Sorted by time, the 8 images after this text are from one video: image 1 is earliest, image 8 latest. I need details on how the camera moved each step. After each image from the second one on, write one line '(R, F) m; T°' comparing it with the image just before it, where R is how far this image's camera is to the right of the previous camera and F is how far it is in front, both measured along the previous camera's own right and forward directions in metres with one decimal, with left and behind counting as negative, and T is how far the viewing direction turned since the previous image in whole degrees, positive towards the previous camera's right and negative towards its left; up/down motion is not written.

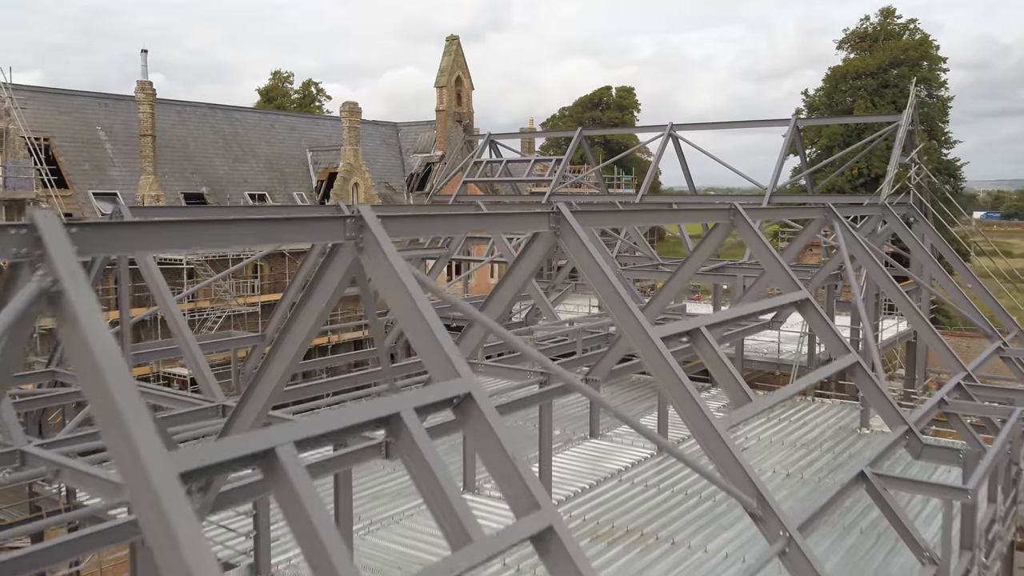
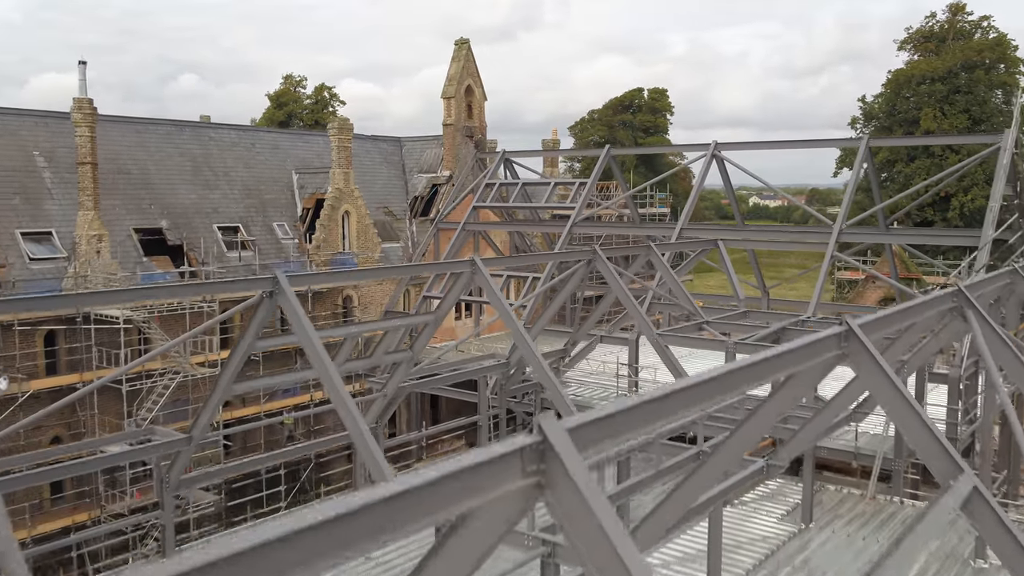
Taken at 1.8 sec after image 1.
(+0.3, +3.5) m; -2°
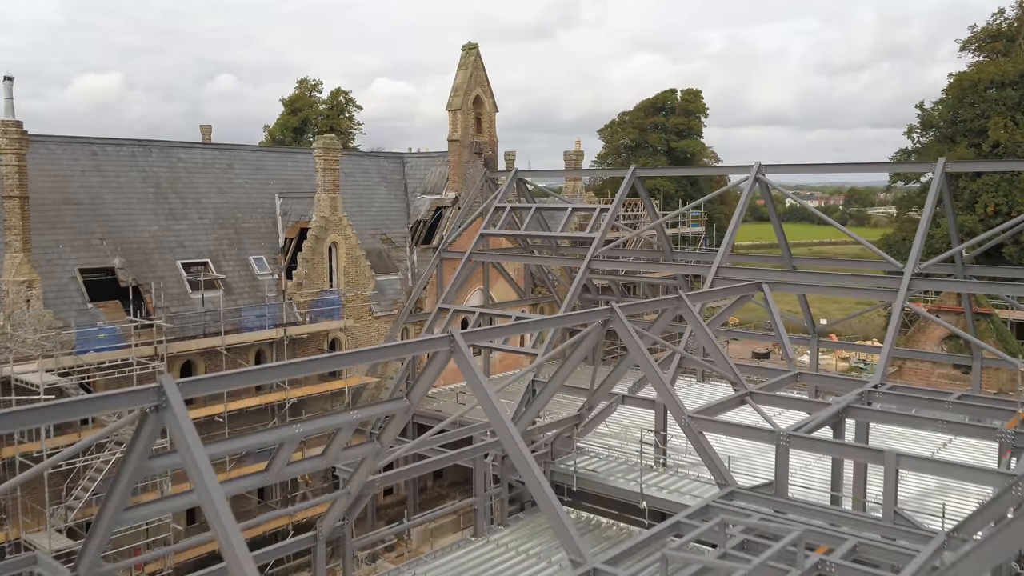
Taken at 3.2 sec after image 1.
(+0.5, +2.7) m; -2°
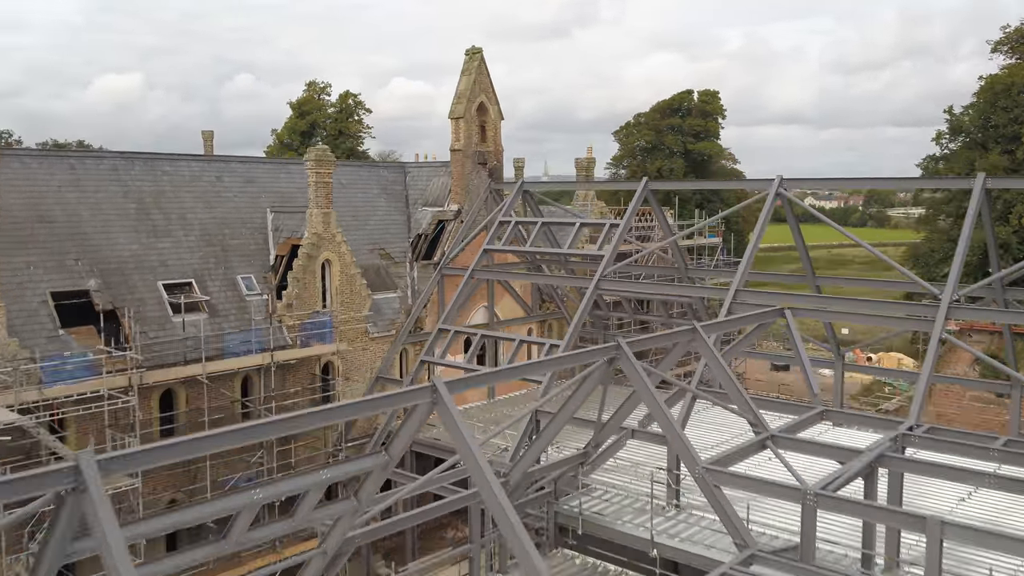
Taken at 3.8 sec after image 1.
(+0.2, +1.1) m; -1°
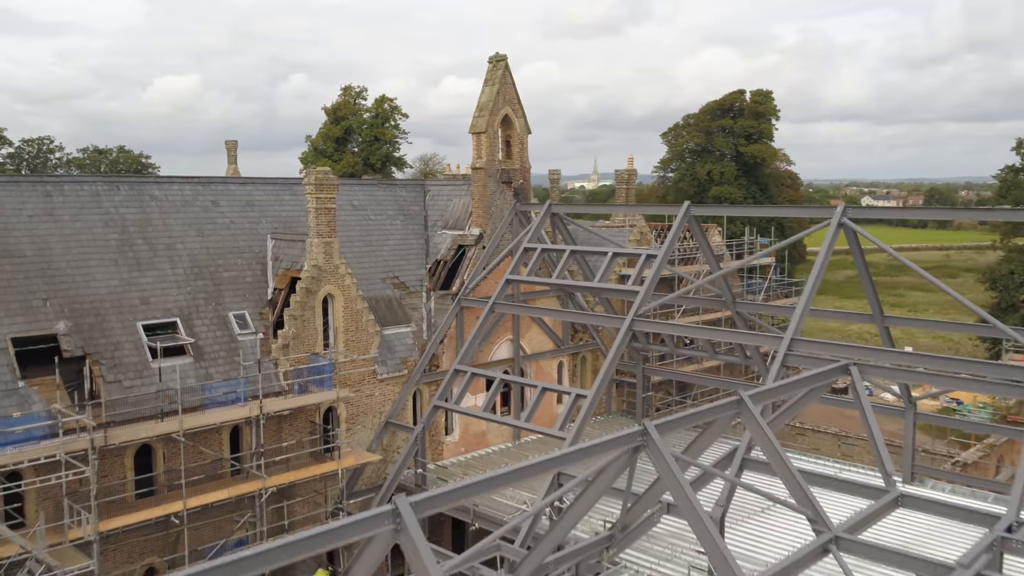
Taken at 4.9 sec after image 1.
(+0.5, +2.0) m; -3°
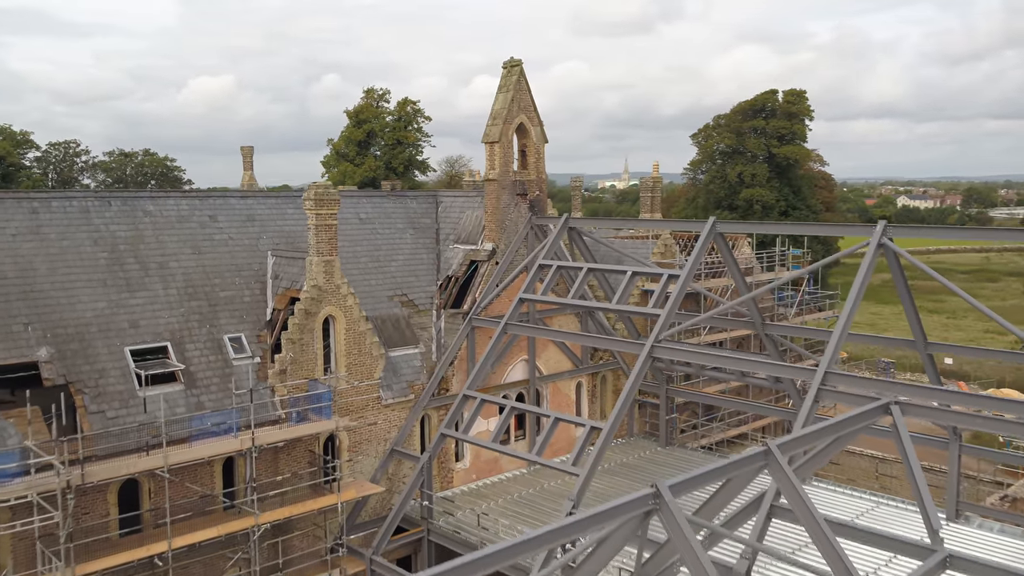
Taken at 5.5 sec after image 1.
(+0.3, +1.0) m; -2°
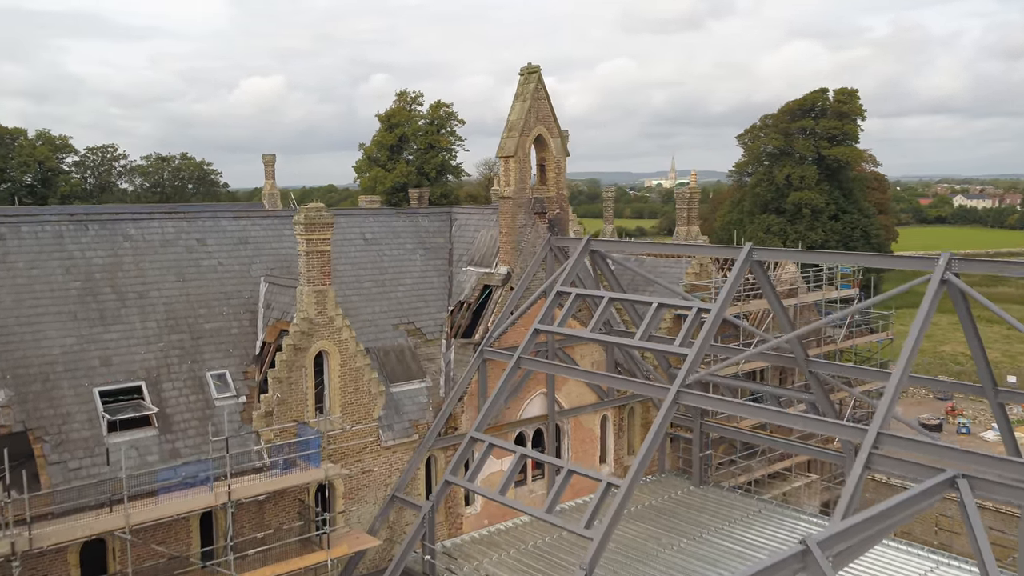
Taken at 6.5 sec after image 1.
(+0.5, +1.5) m; -3°
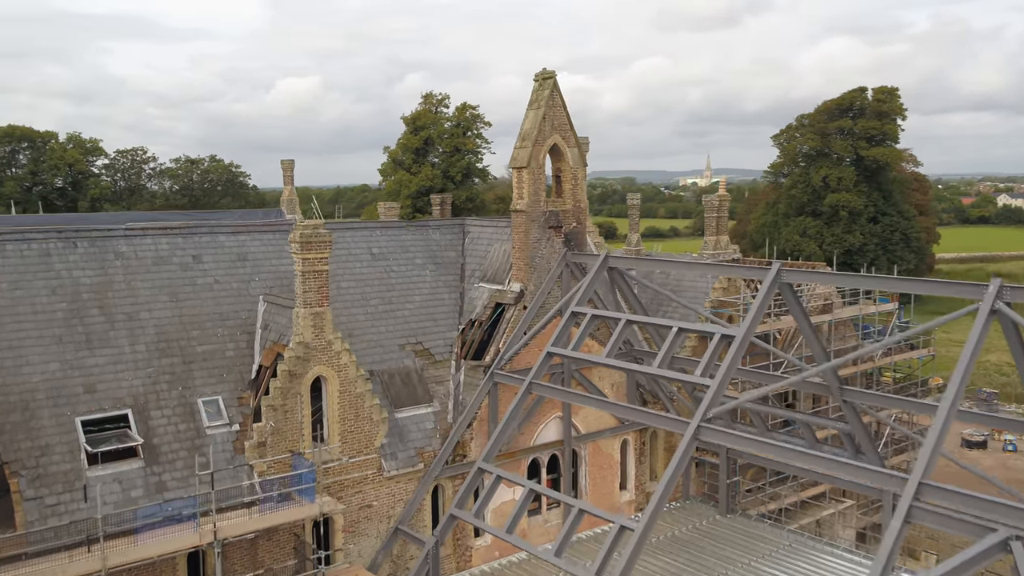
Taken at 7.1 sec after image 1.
(+0.3, +0.9) m; -2°
